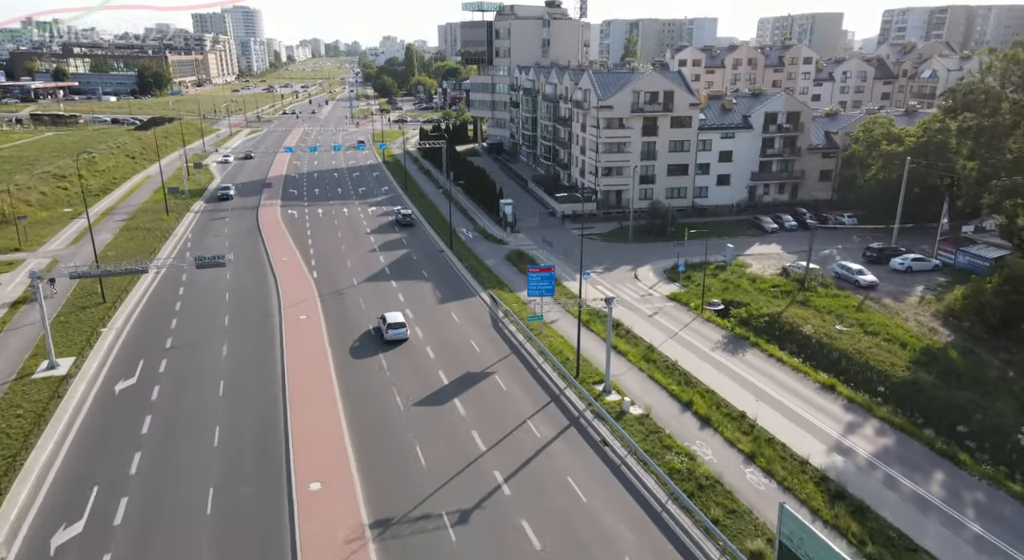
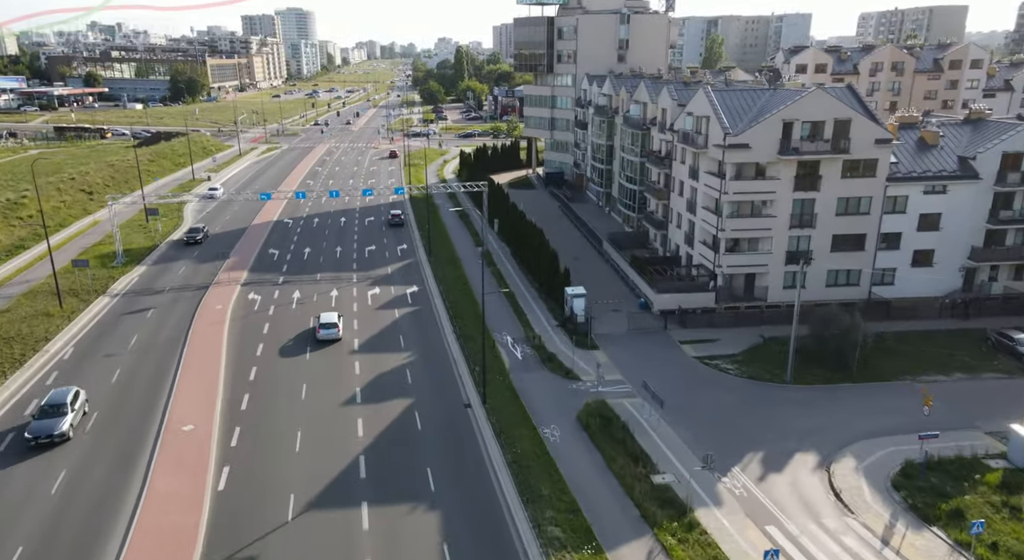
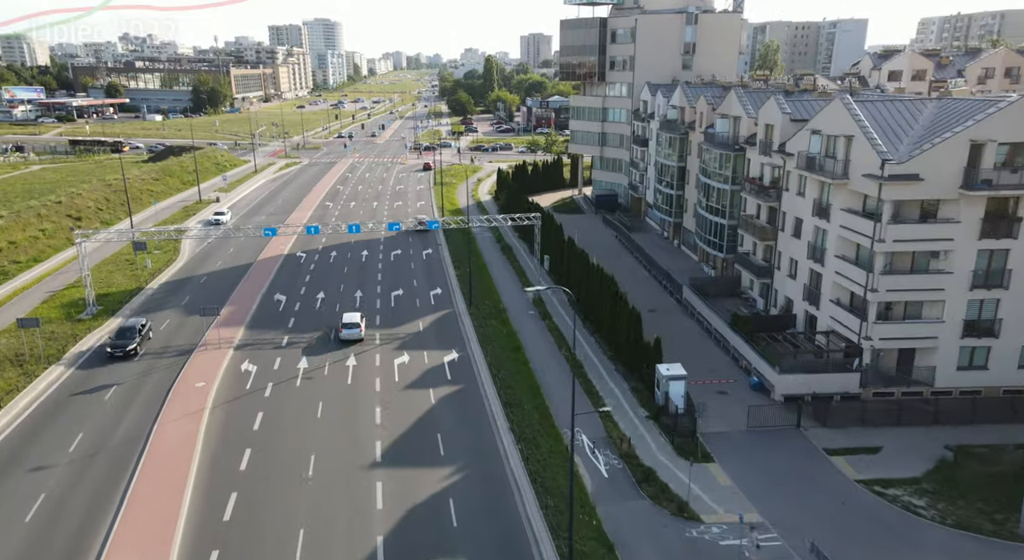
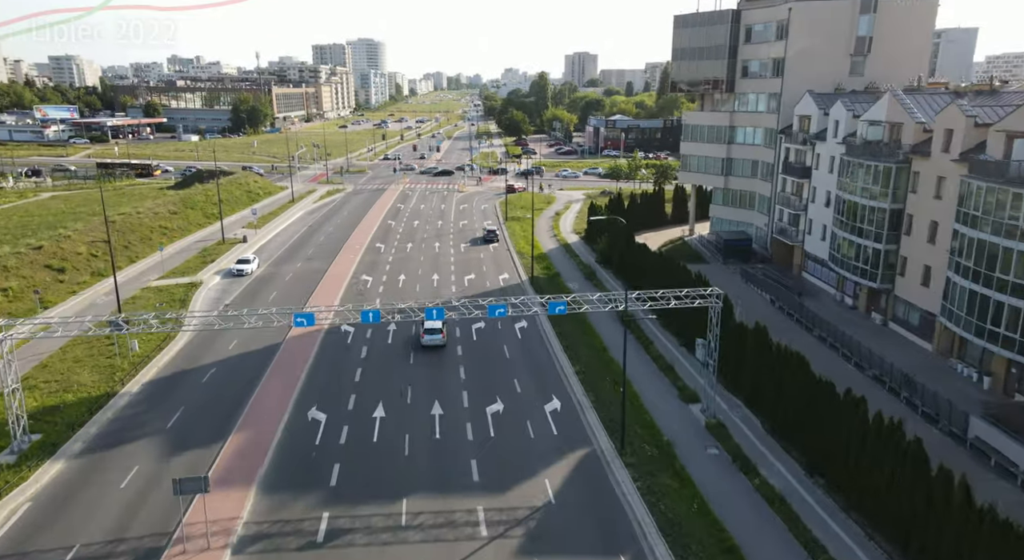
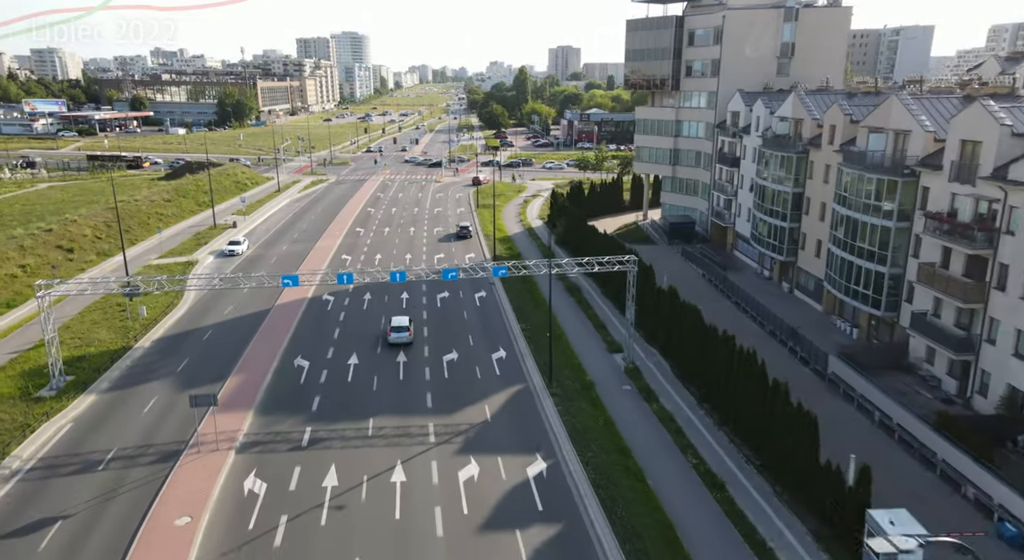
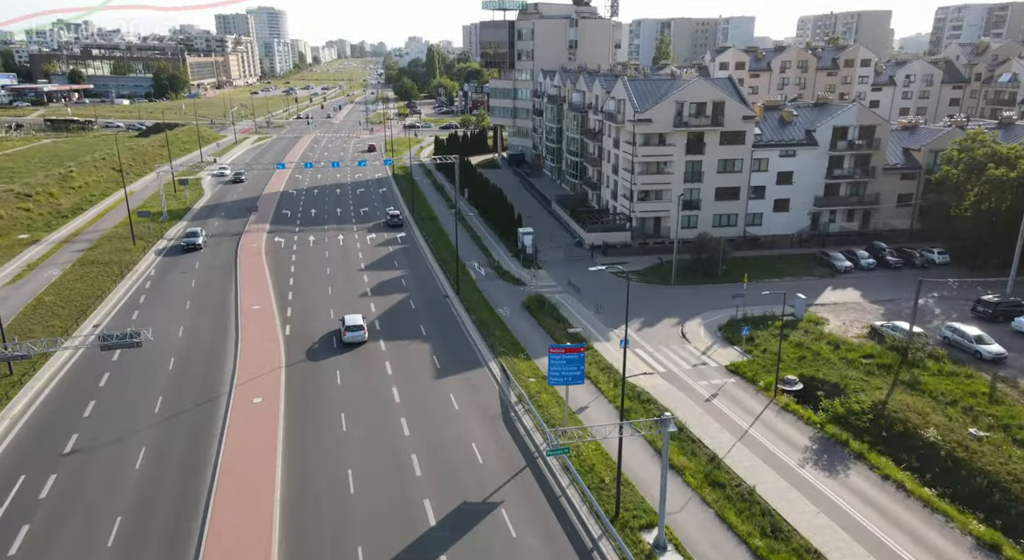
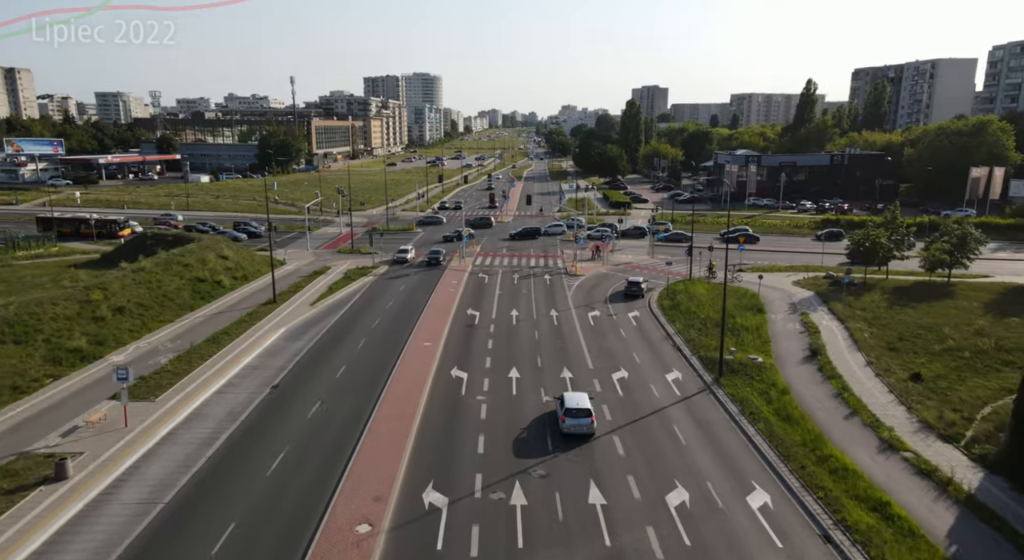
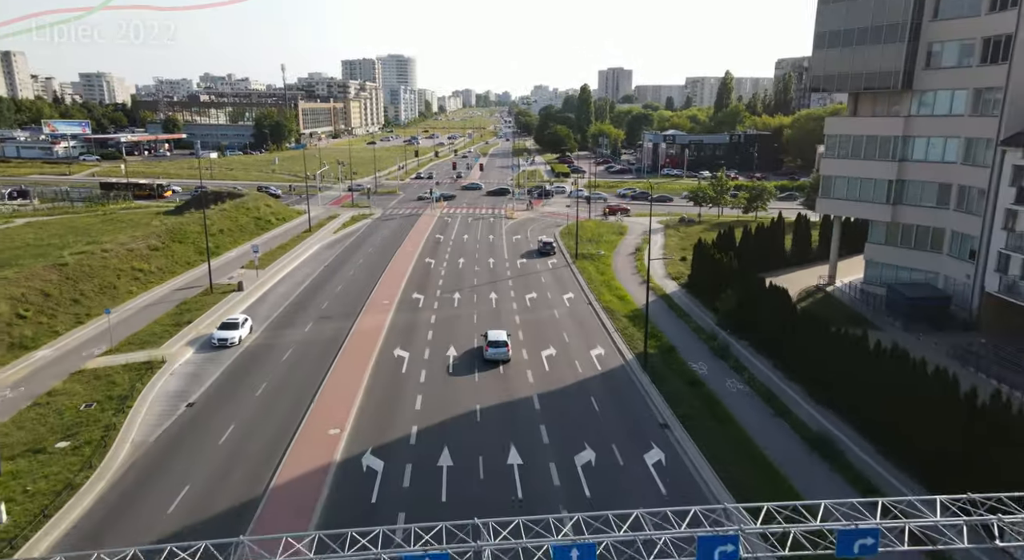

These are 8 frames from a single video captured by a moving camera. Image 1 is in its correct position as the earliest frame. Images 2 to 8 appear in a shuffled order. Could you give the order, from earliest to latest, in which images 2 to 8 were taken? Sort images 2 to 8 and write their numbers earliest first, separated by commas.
6, 2, 3, 5, 4, 8, 7
